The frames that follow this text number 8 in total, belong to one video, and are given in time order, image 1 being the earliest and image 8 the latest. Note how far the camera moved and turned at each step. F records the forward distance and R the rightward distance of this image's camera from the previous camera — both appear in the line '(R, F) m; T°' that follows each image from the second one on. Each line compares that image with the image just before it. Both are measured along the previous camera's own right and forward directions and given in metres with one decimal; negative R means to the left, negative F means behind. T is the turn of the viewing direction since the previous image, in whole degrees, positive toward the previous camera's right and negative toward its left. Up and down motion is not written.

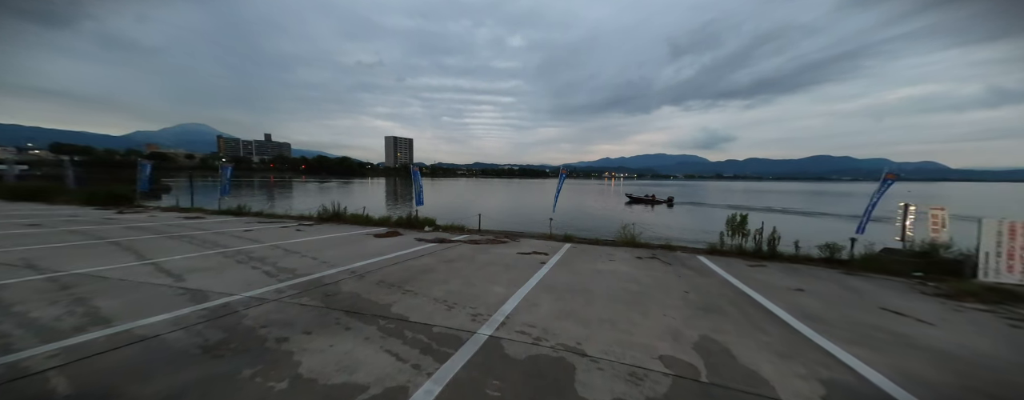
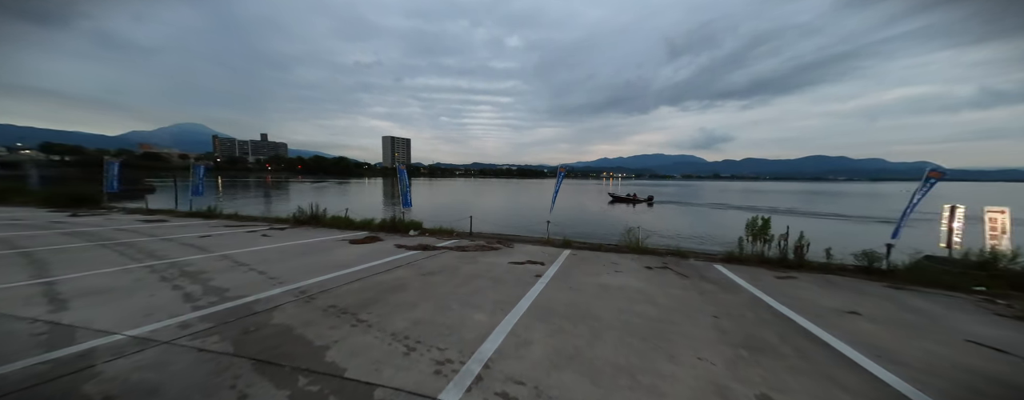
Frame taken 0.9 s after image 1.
(+0.2, +1.1) m; 0°
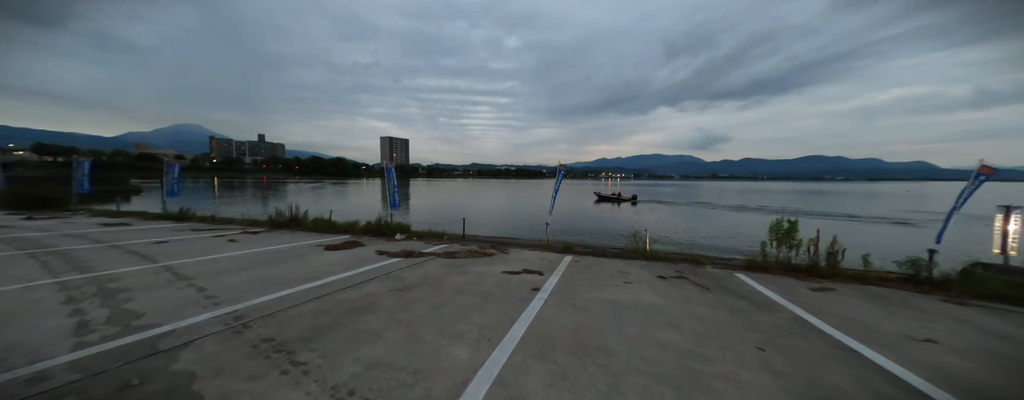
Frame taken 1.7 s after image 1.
(+0.1, +1.0) m; 0°
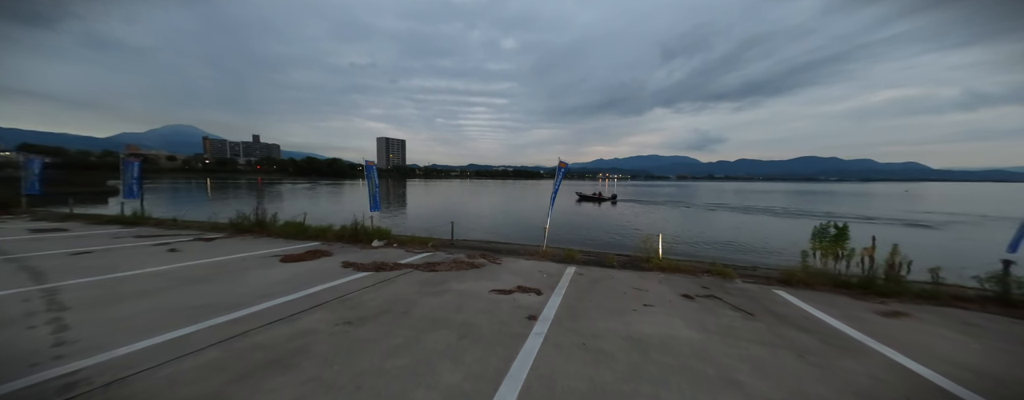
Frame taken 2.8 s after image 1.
(+0.1, +1.3) m; 0°
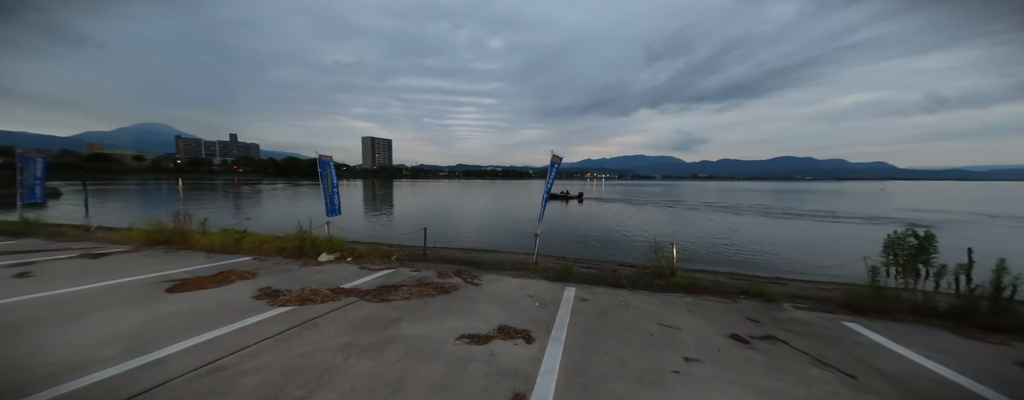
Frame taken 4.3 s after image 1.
(+0.1, +1.7) m; +2°
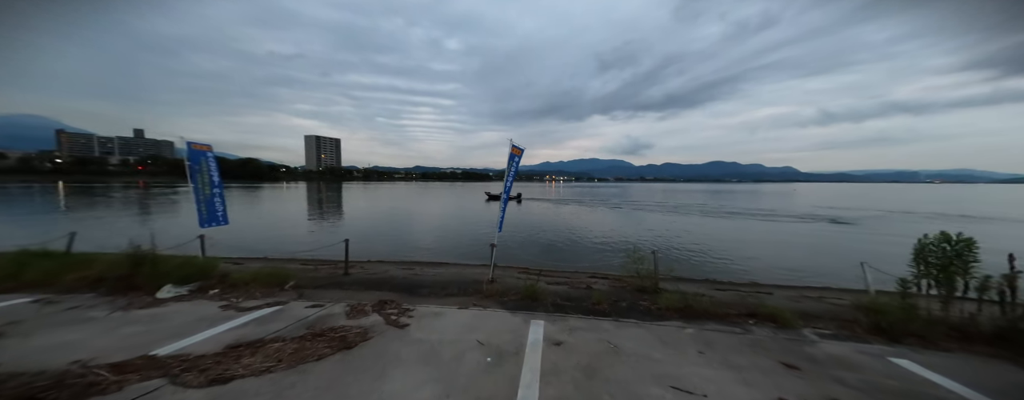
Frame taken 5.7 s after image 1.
(+0.2, +1.7) m; +8°
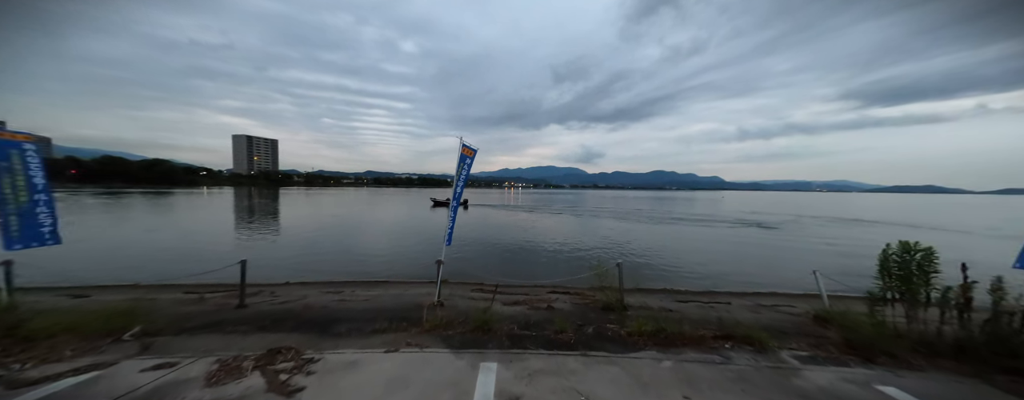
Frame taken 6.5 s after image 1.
(+0.1, +0.9) m; +8°
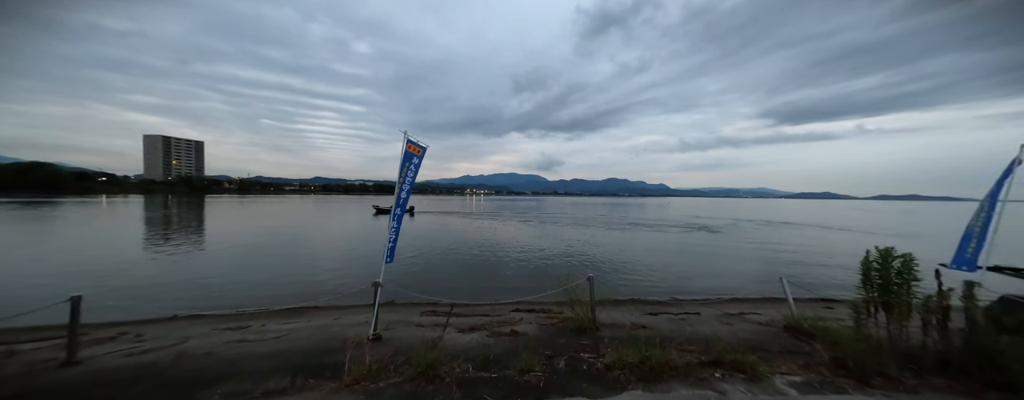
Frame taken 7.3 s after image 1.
(+0.1, +0.8) m; +7°
